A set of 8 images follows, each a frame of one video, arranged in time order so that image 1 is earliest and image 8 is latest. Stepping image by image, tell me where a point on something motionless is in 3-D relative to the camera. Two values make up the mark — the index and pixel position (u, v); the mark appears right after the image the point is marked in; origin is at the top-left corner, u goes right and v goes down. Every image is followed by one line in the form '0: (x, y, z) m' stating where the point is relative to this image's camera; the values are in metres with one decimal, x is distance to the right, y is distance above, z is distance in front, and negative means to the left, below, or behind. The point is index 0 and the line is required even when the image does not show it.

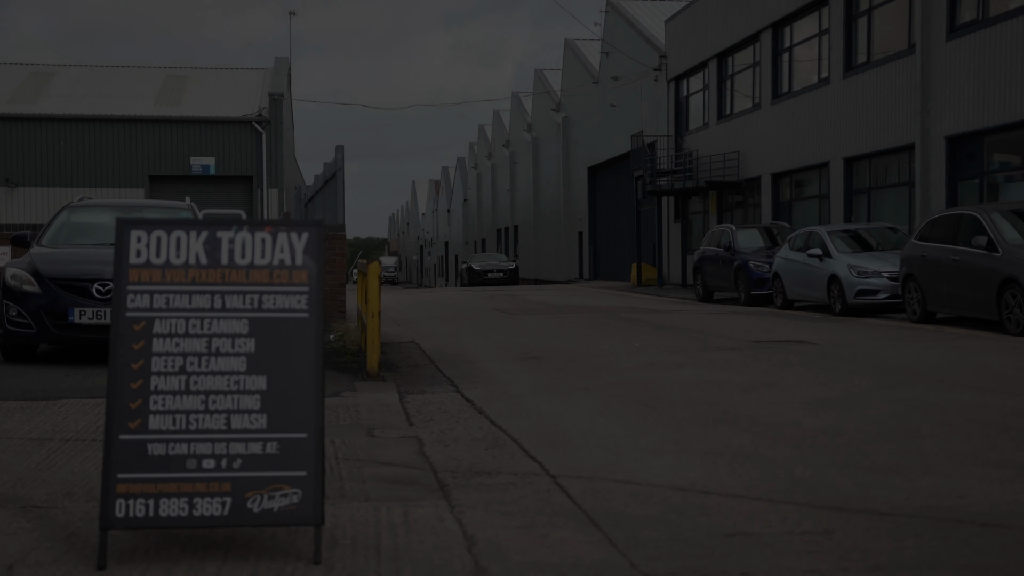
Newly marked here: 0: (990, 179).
0: (+6.4, +1.4, +17.2) m
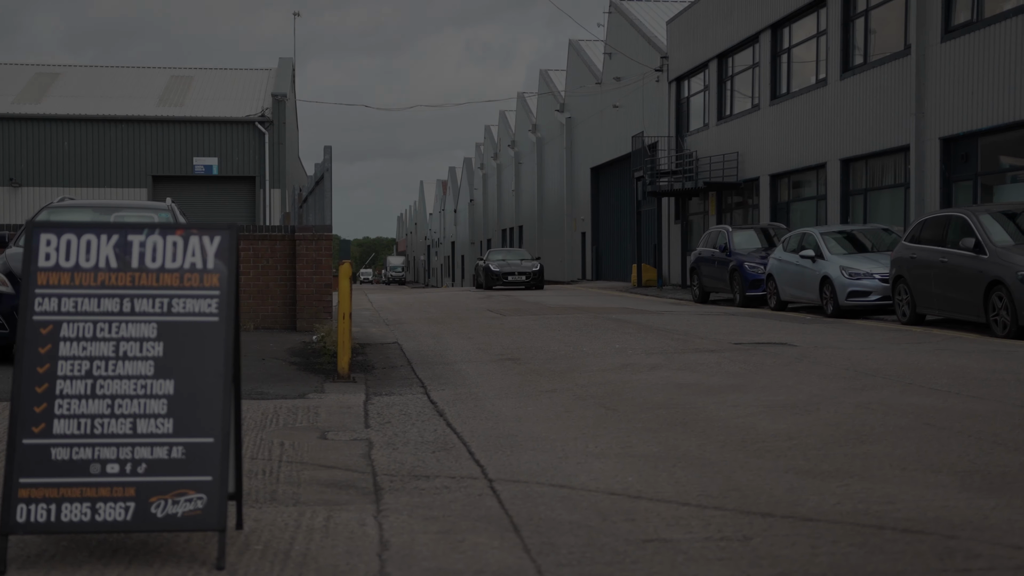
0: (+6.3, +1.4, +17.2) m
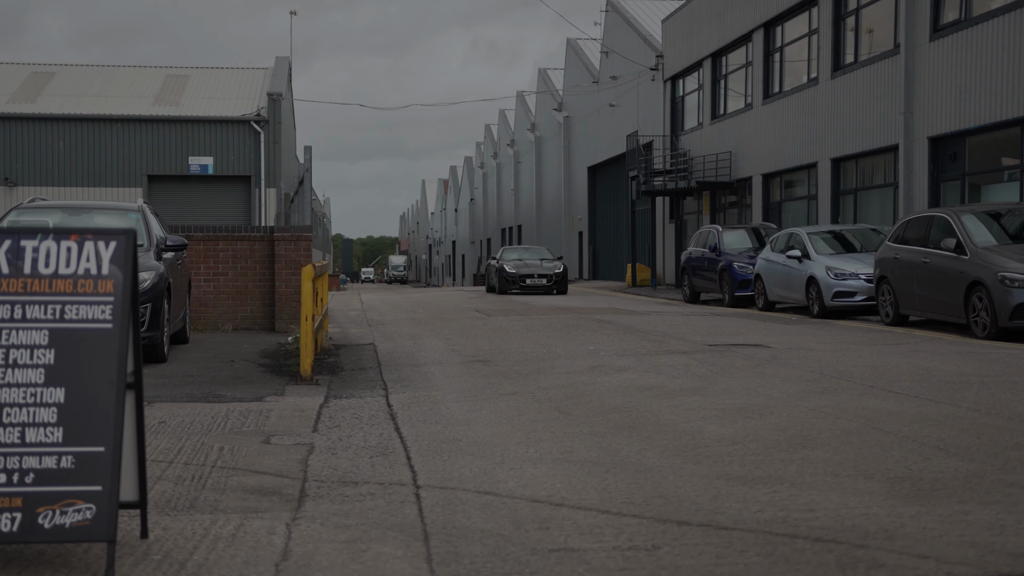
0: (+6.1, +1.4, +17.1) m
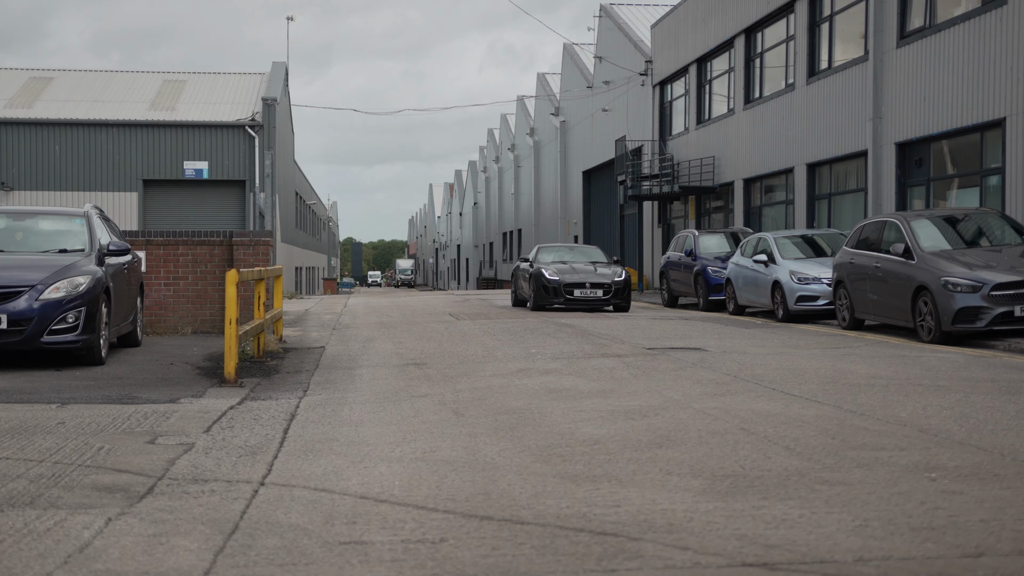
0: (+5.7, +1.4, +17.2) m
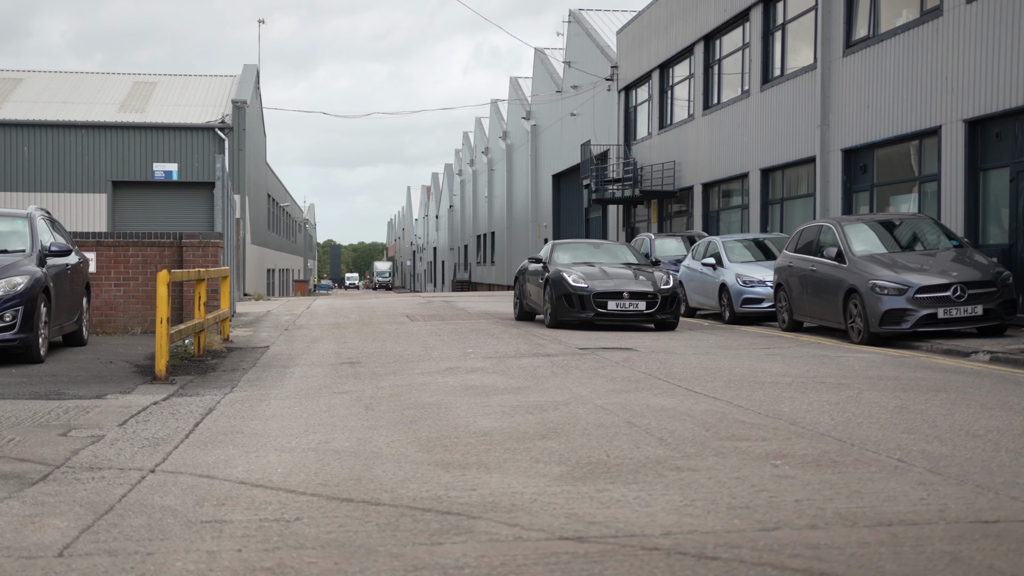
0: (+5.0, +1.3, +17.6) m
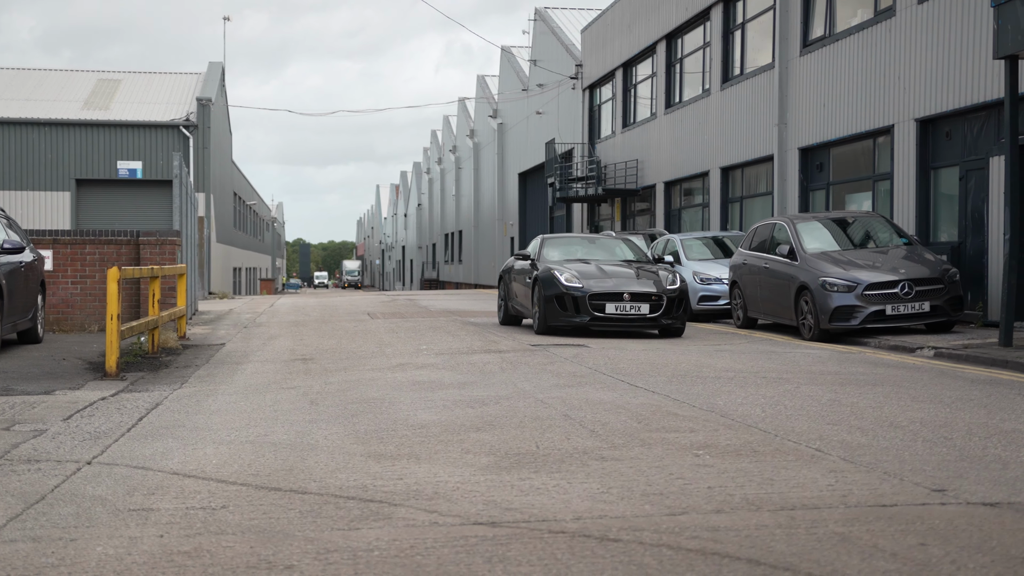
0: (+4.5, +1.4, +17.8) m
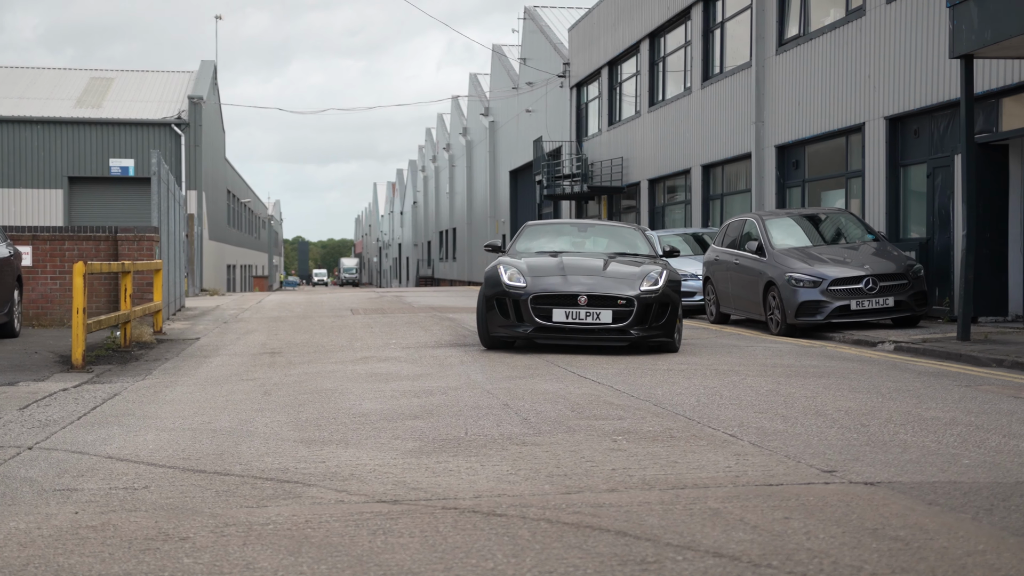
0: (+4.2, +1.4, +18.0) m
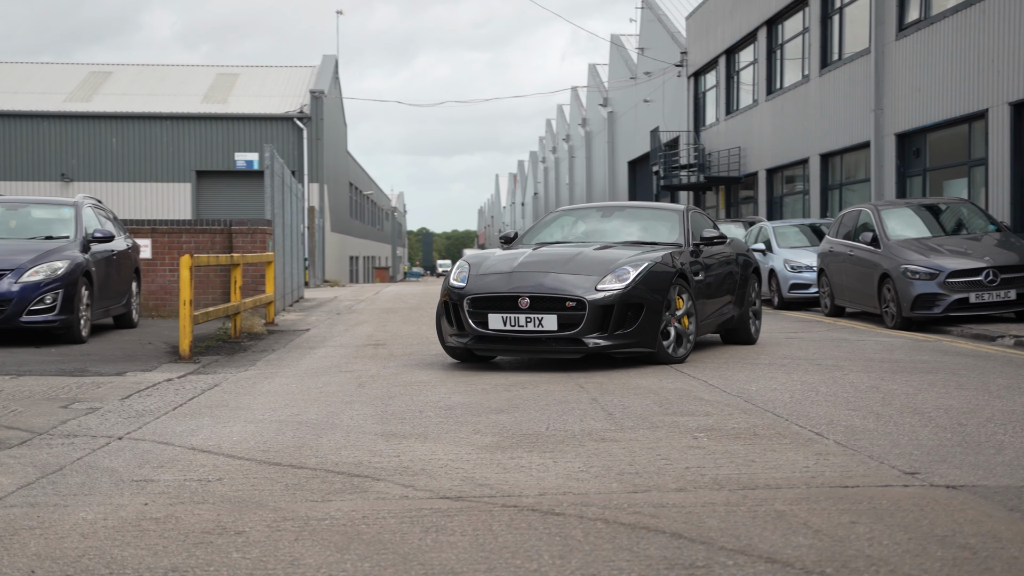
0: (+5.7, +1.5, +17.5) m
